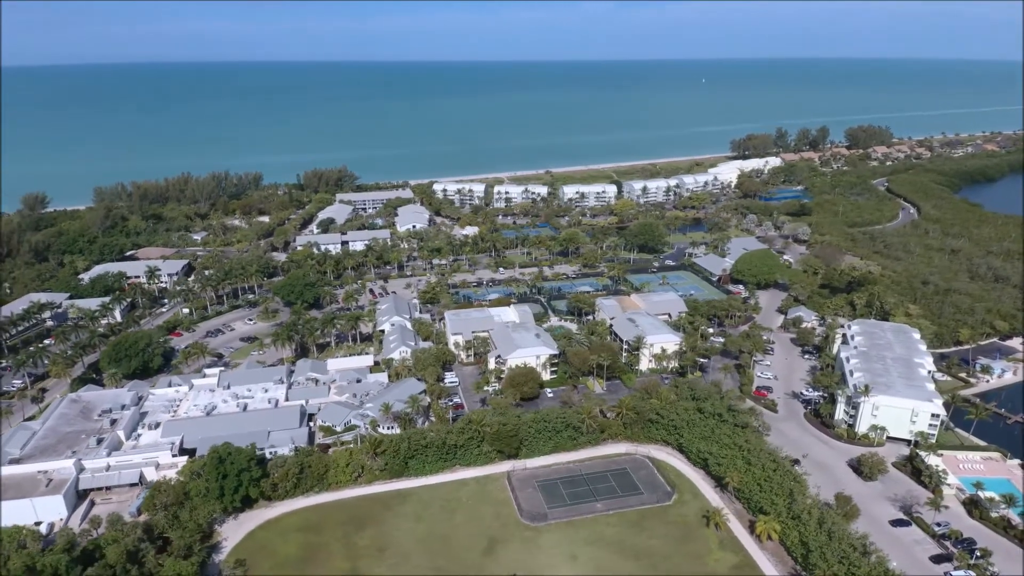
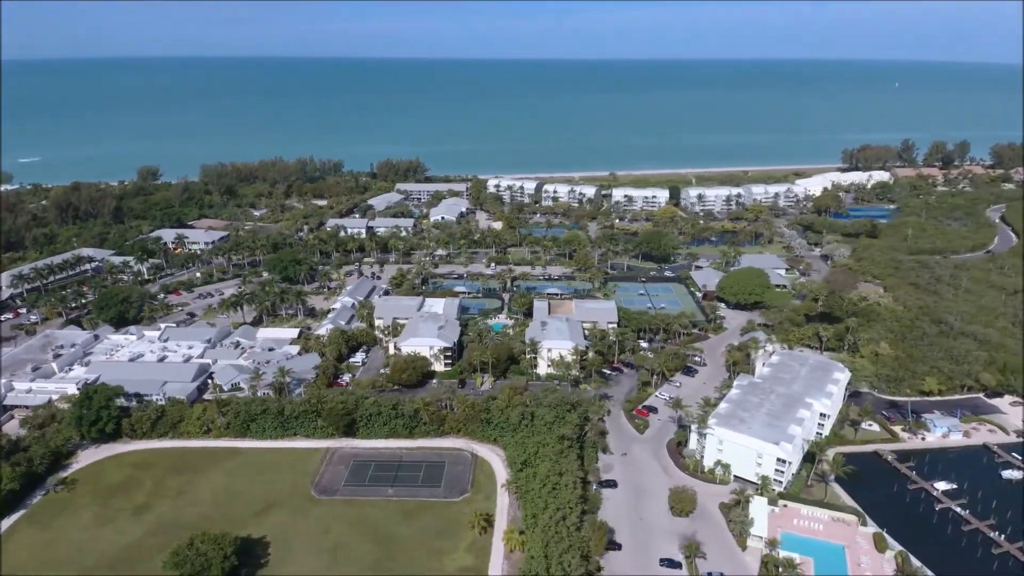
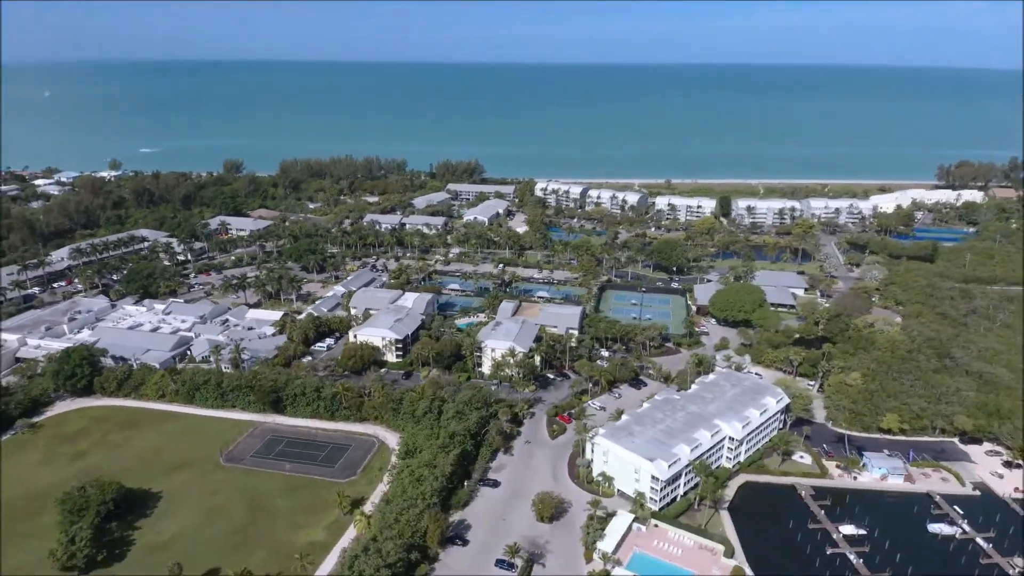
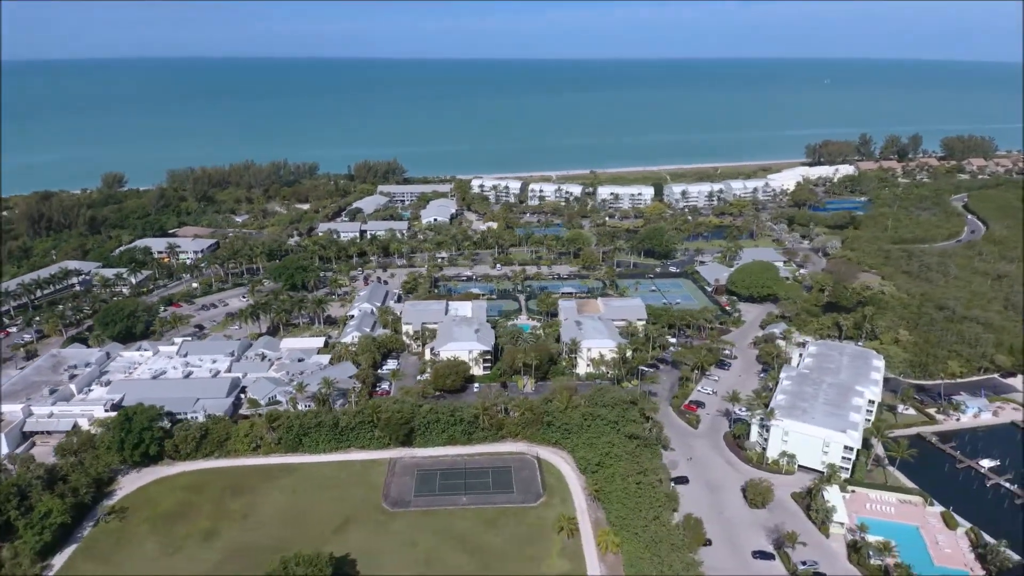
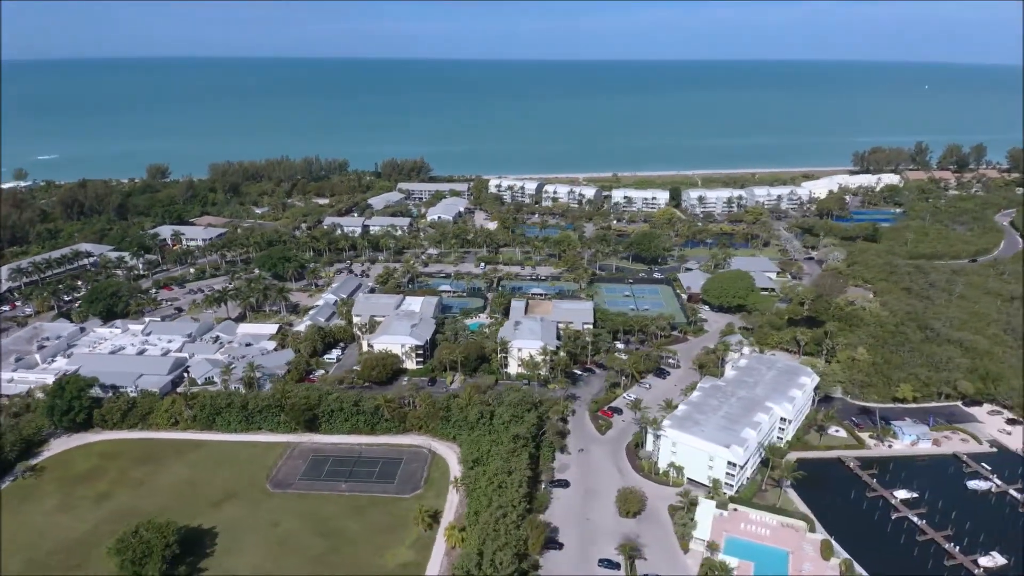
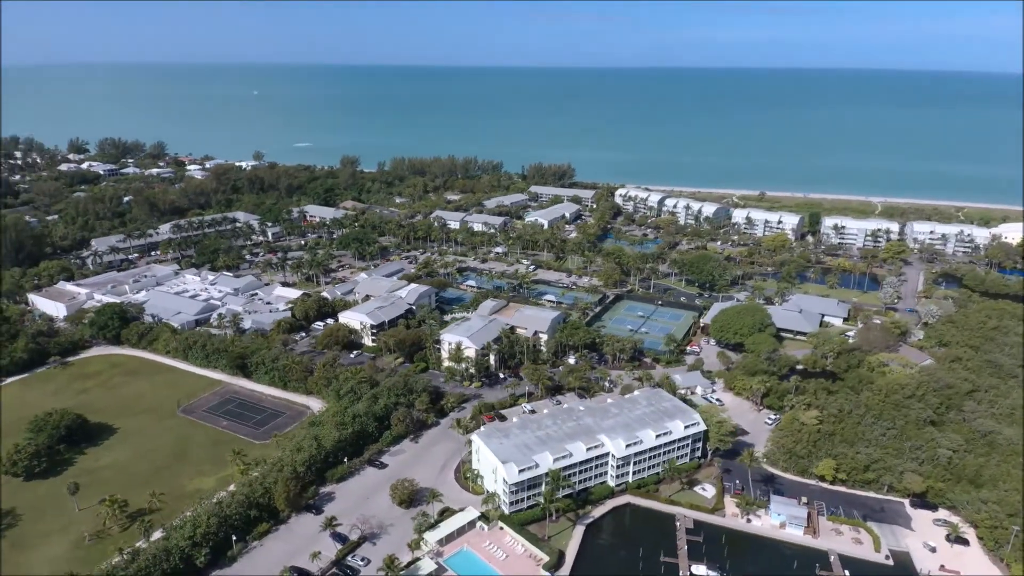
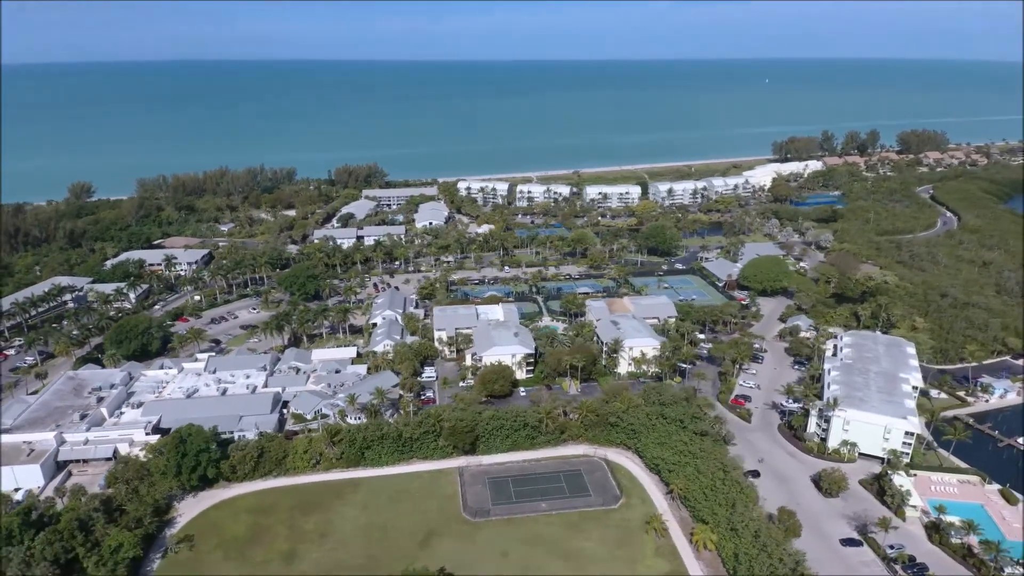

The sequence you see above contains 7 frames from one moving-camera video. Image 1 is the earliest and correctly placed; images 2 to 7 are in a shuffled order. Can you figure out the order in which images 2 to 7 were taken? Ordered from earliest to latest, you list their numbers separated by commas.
7, 4, 2, 5, 3, 6
